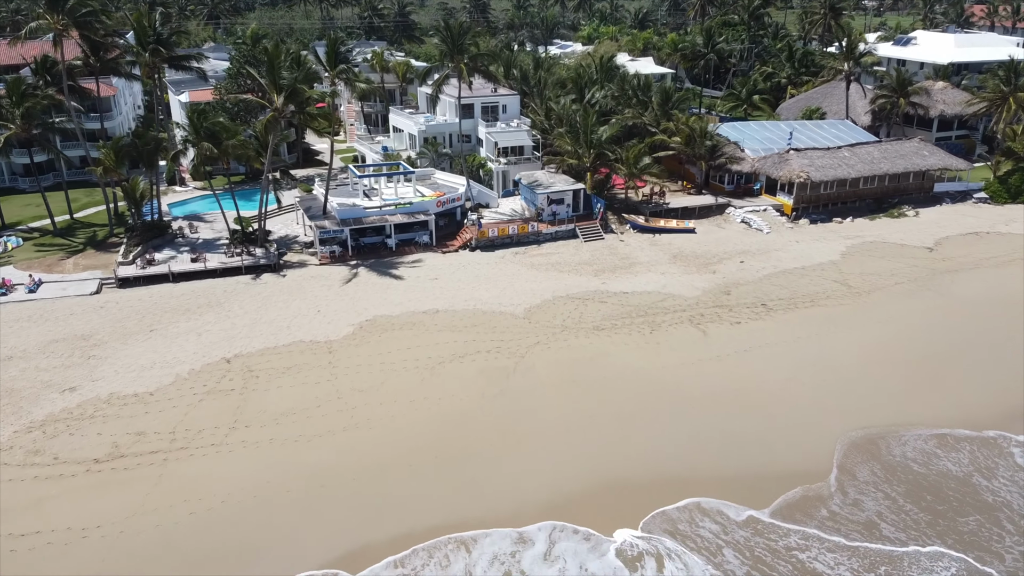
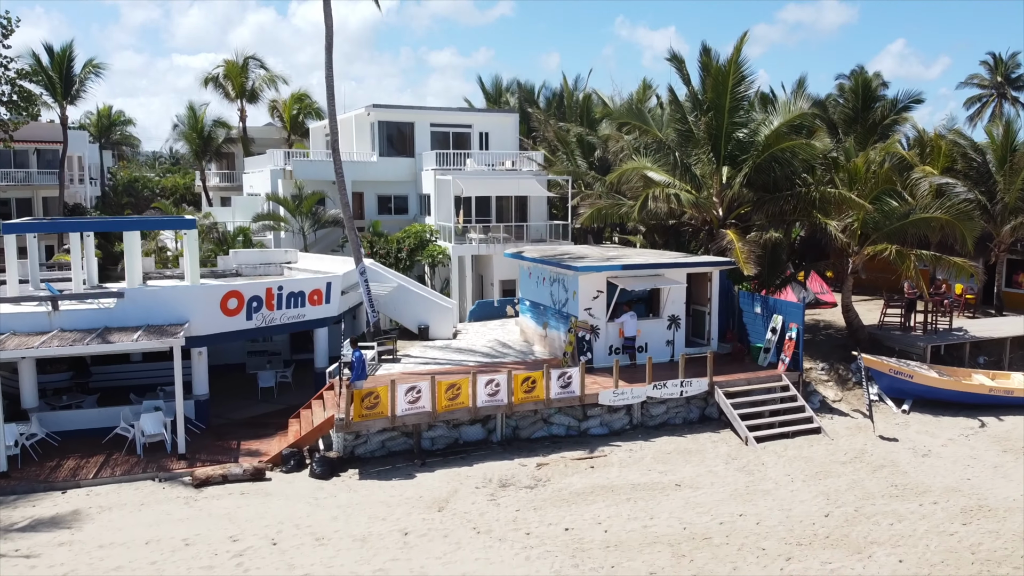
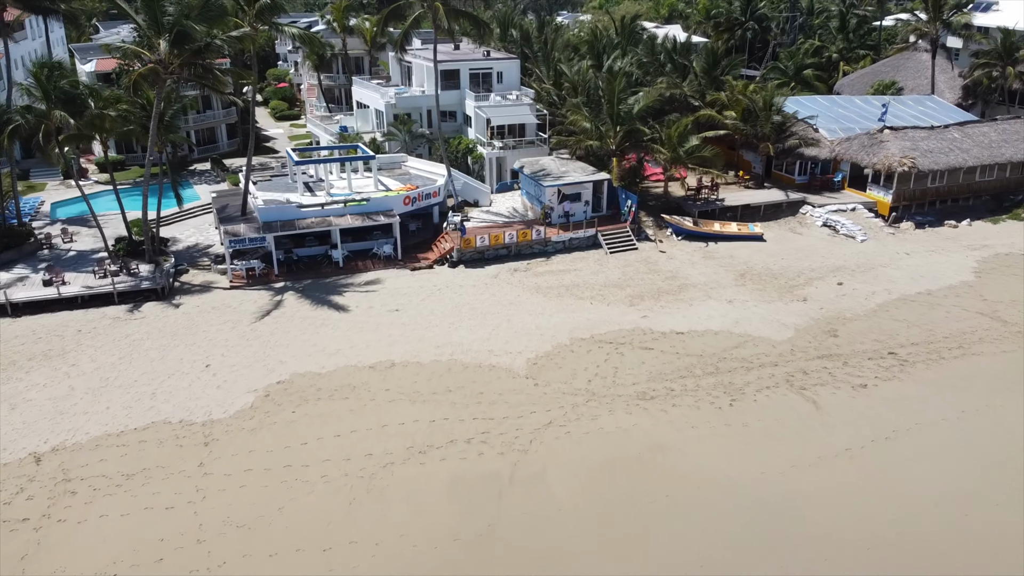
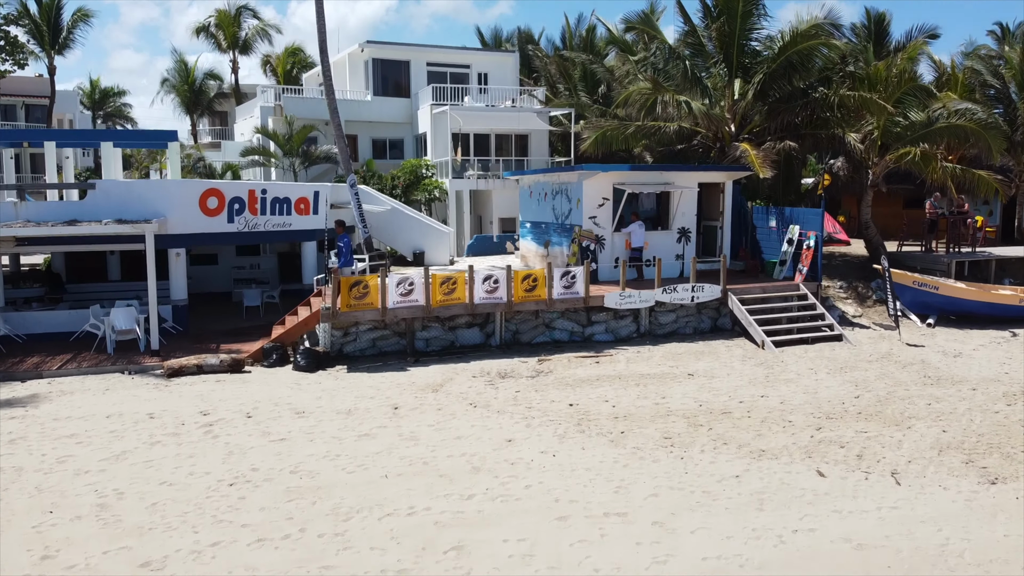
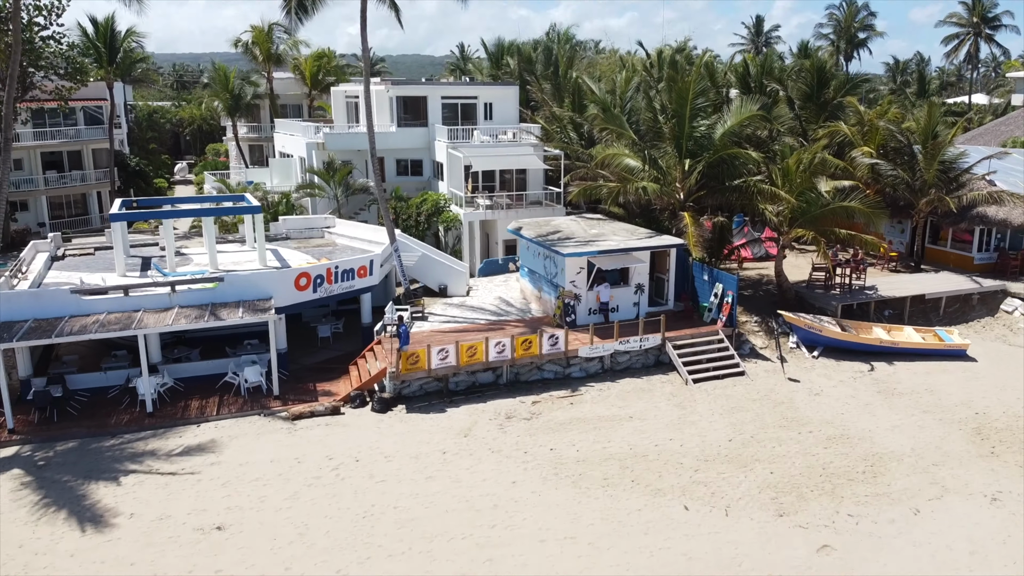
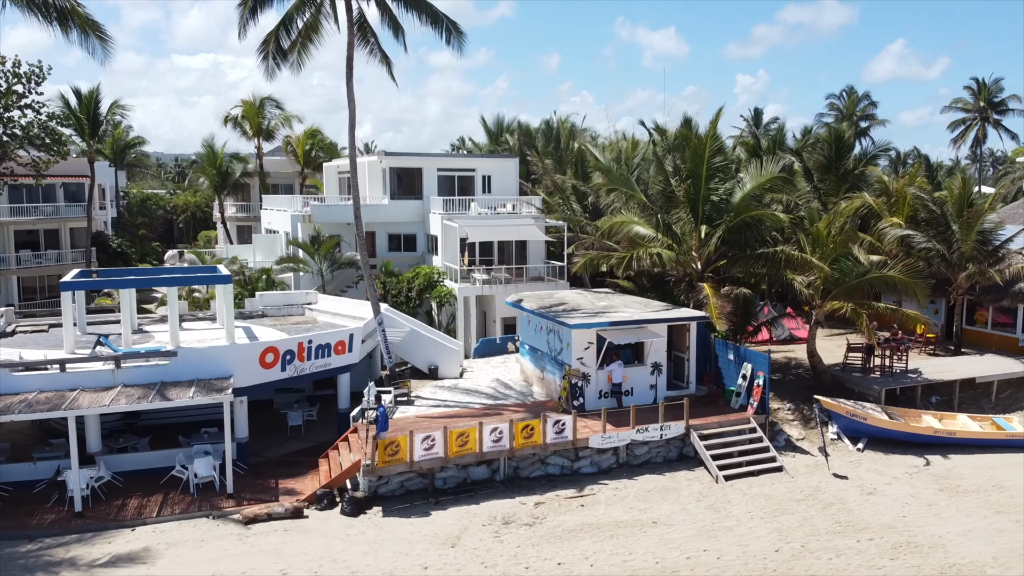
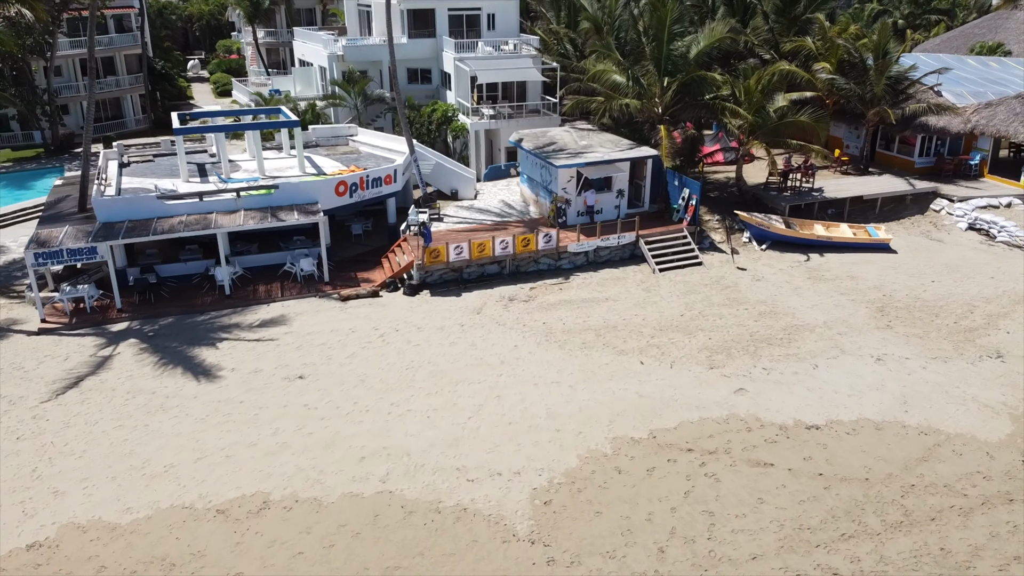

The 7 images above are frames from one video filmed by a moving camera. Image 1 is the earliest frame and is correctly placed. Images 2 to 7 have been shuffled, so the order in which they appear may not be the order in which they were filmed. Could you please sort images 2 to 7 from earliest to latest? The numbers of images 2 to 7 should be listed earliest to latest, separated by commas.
3, 7, 5, 6, 2, 4
